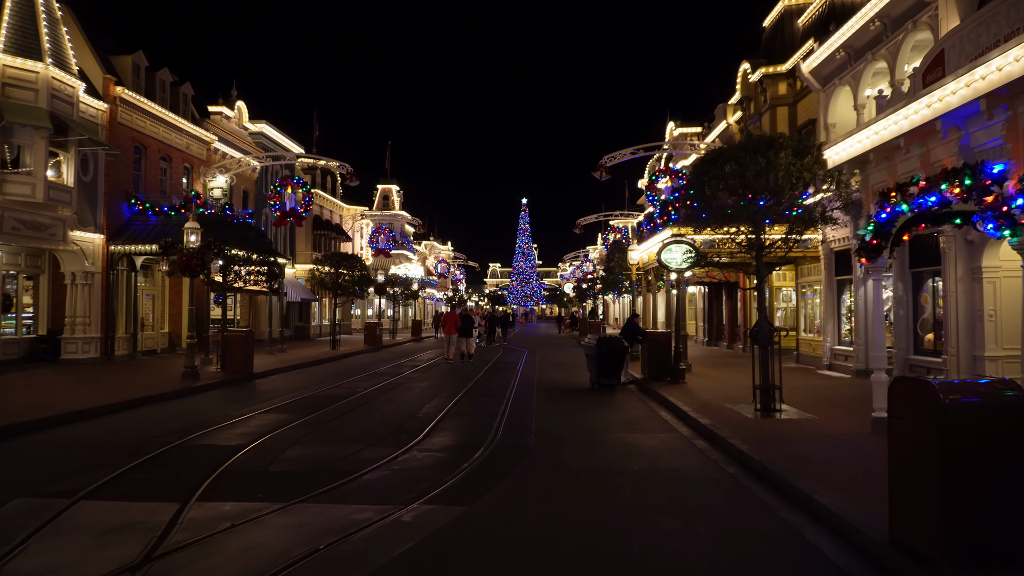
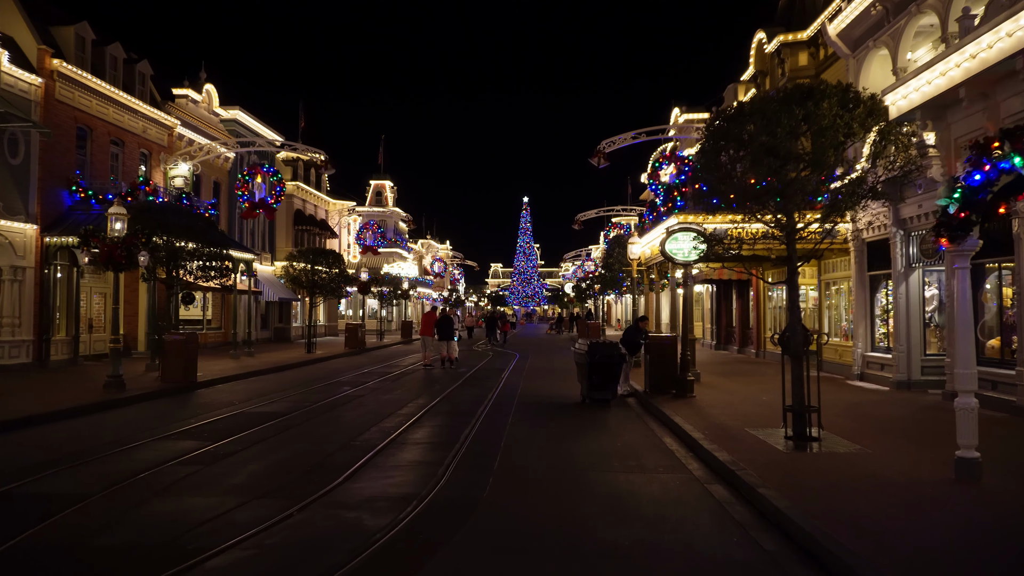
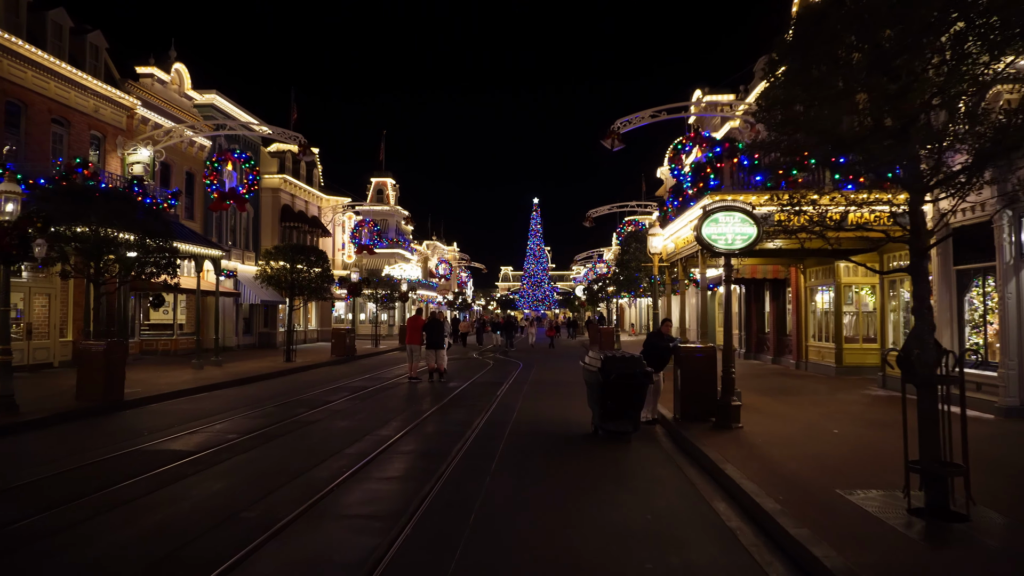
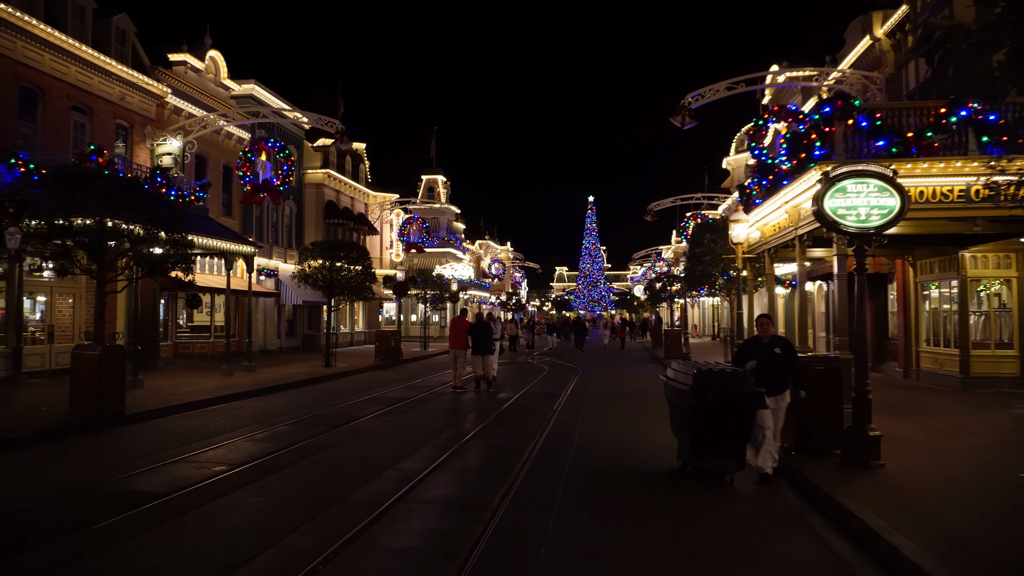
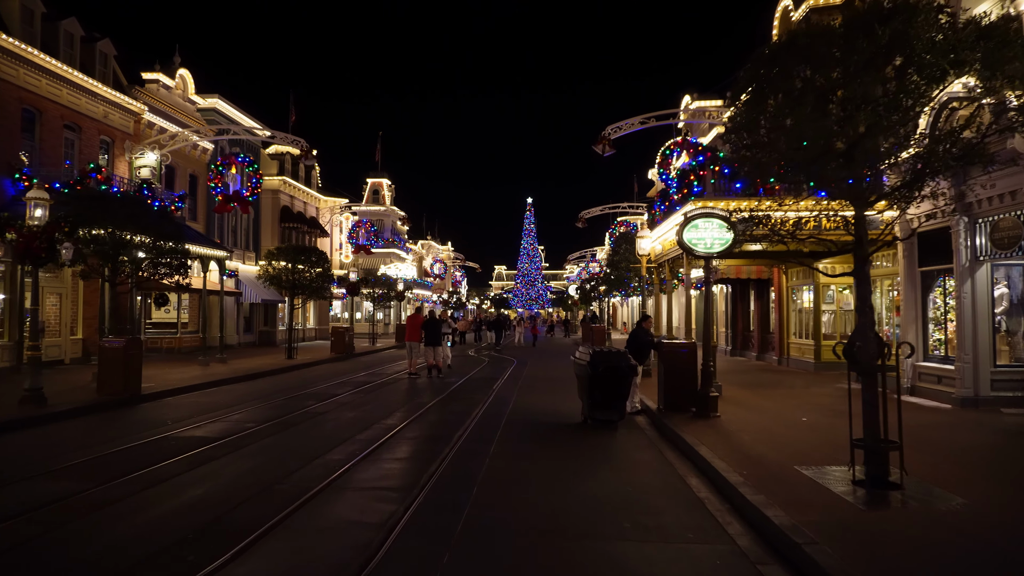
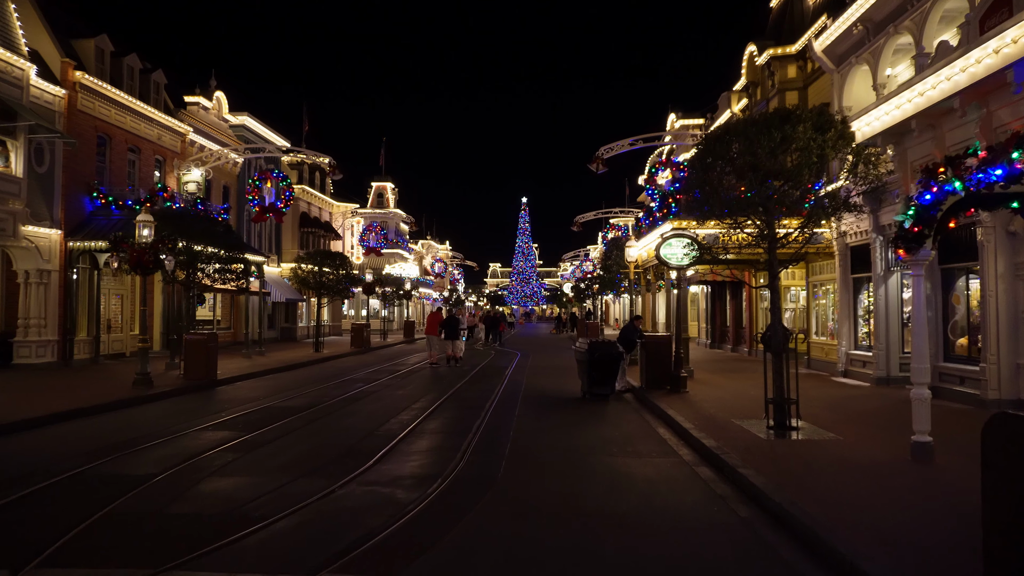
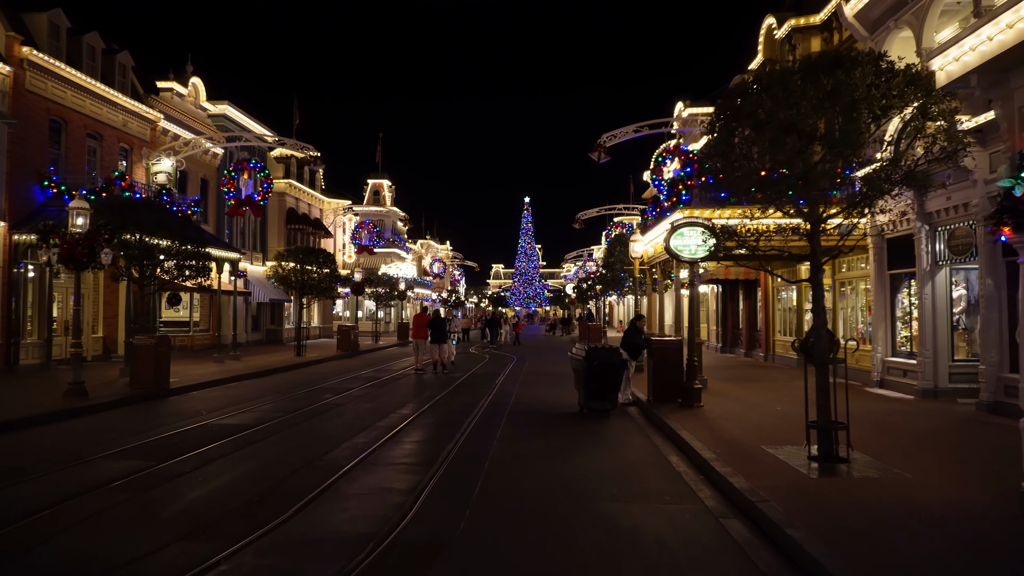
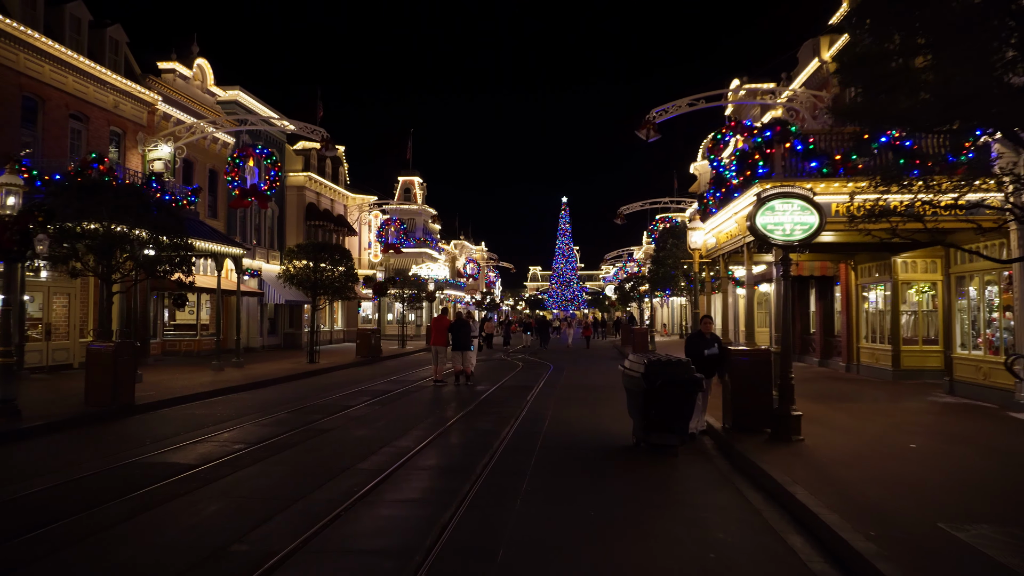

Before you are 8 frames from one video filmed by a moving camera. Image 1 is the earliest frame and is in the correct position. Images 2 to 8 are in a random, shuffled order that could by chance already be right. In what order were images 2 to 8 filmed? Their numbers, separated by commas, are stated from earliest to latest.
6, 2, 7, 5, 3, 8, 4
